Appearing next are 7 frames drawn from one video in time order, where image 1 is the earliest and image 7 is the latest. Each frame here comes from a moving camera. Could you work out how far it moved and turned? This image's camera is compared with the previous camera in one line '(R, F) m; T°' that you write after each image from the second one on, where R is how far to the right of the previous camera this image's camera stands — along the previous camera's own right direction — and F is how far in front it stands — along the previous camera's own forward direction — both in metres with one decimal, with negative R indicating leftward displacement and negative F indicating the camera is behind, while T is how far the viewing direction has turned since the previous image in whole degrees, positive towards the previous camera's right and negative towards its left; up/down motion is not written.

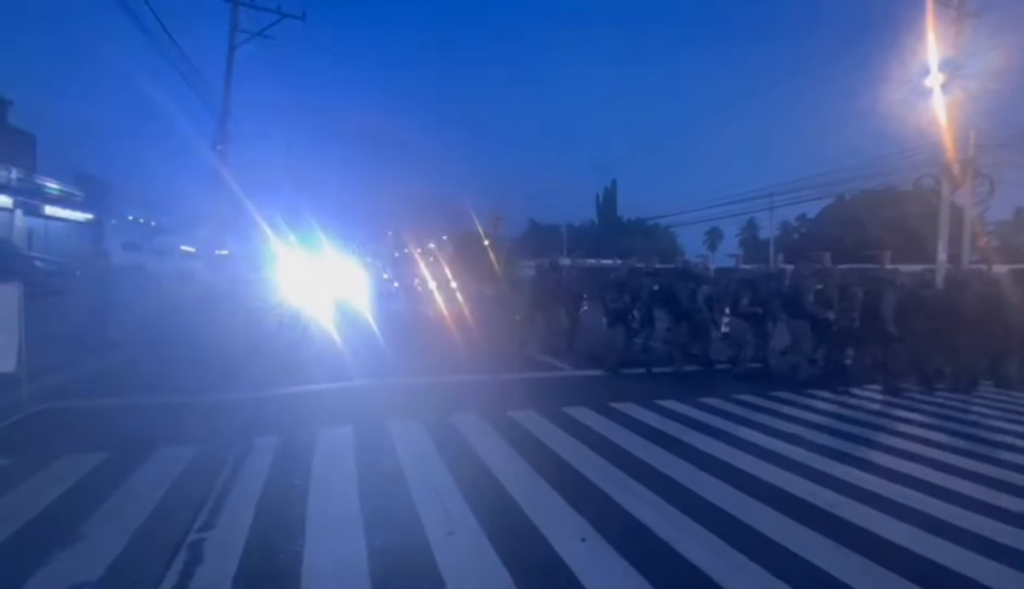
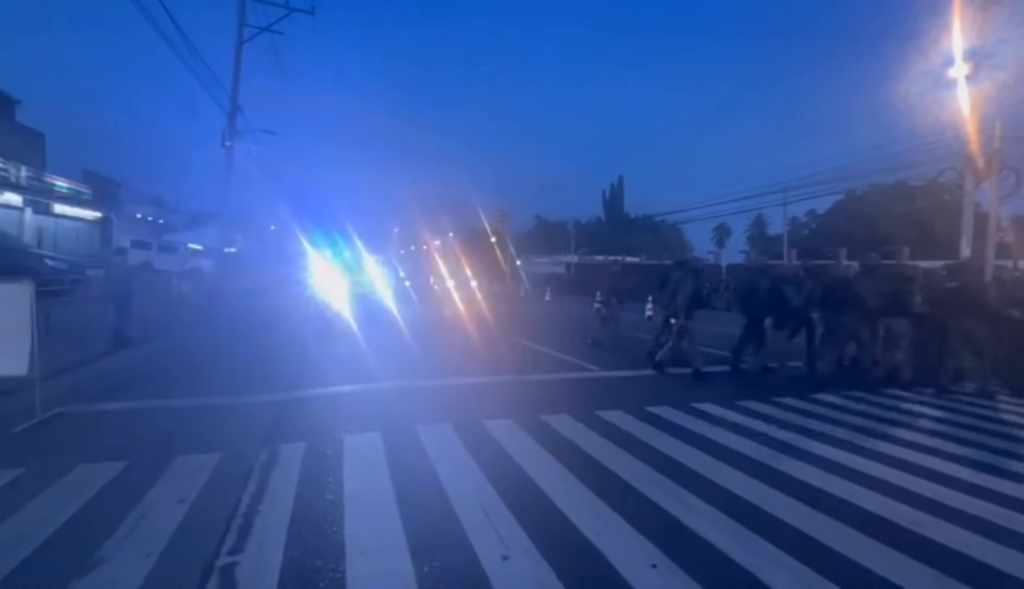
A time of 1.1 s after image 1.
(-0.2, +0.5) m; -2°
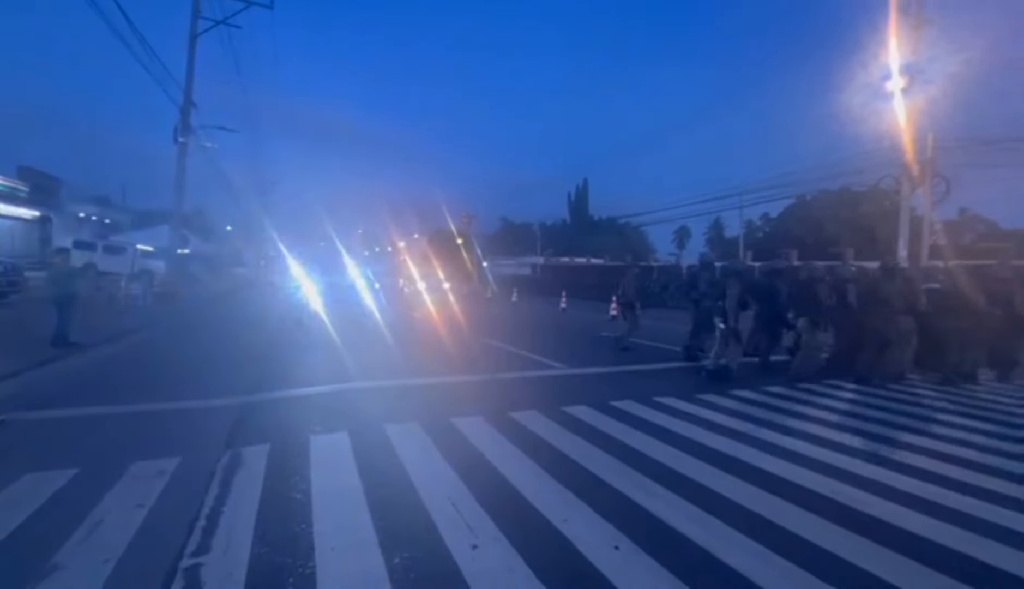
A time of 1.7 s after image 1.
(-0.1, +0.1) m; +3°
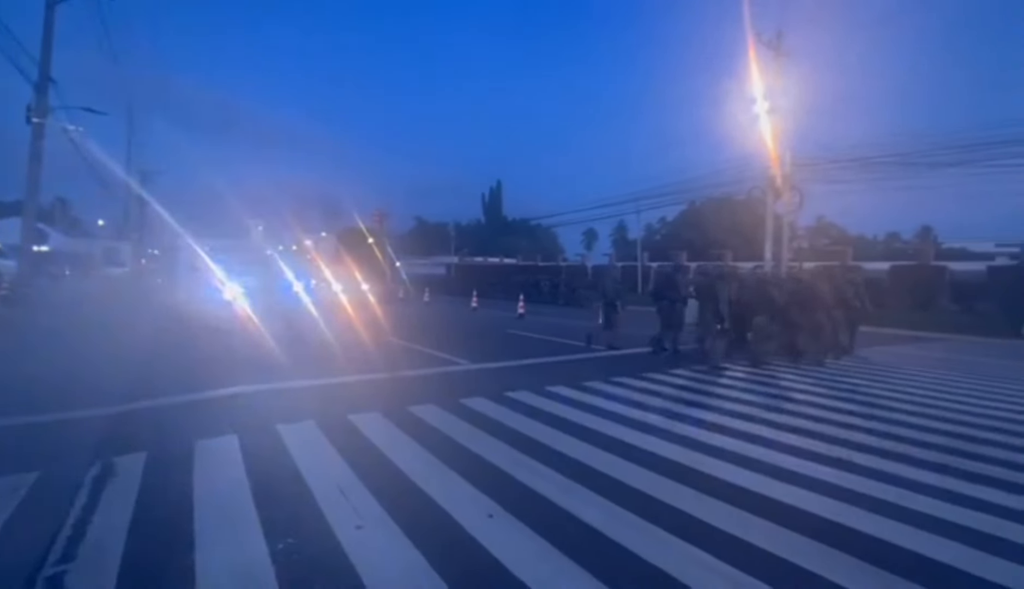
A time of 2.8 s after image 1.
(+1.4, -0.6) m; -4°
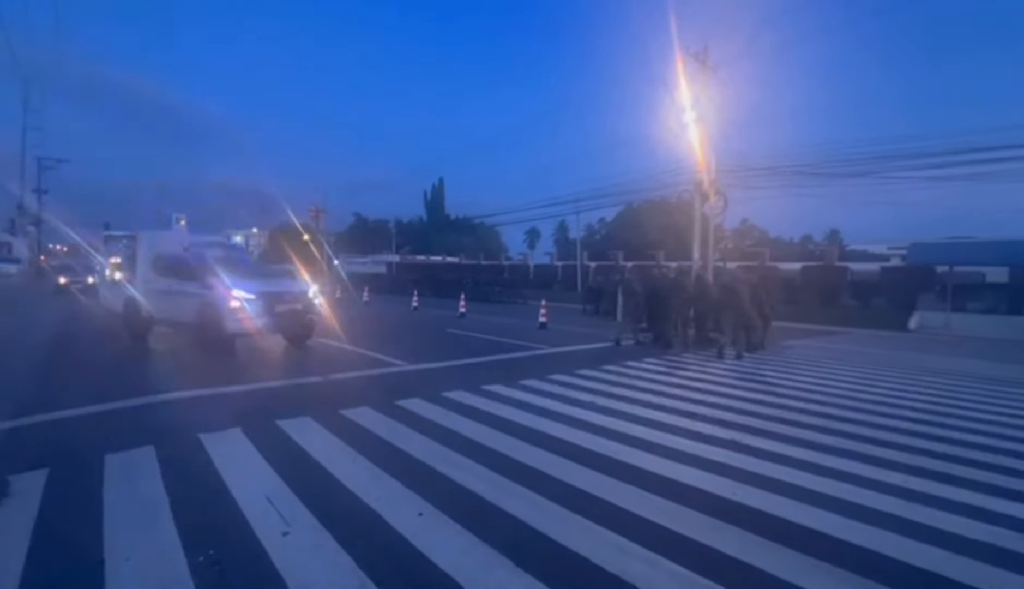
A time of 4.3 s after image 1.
(0.0, +0.3) m; +4°
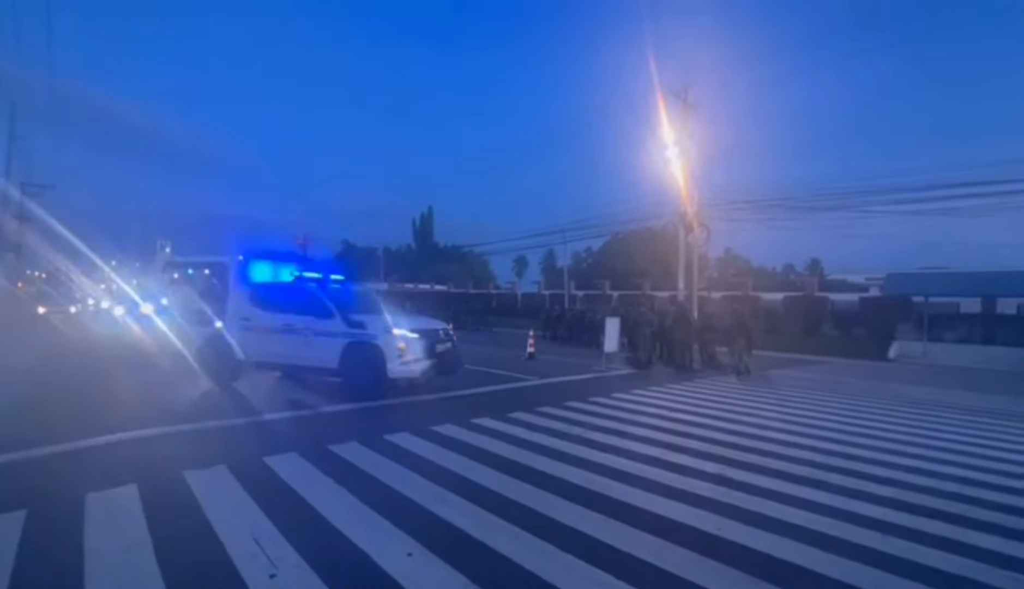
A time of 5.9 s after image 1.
(-0.1, +0.1) m; +1°
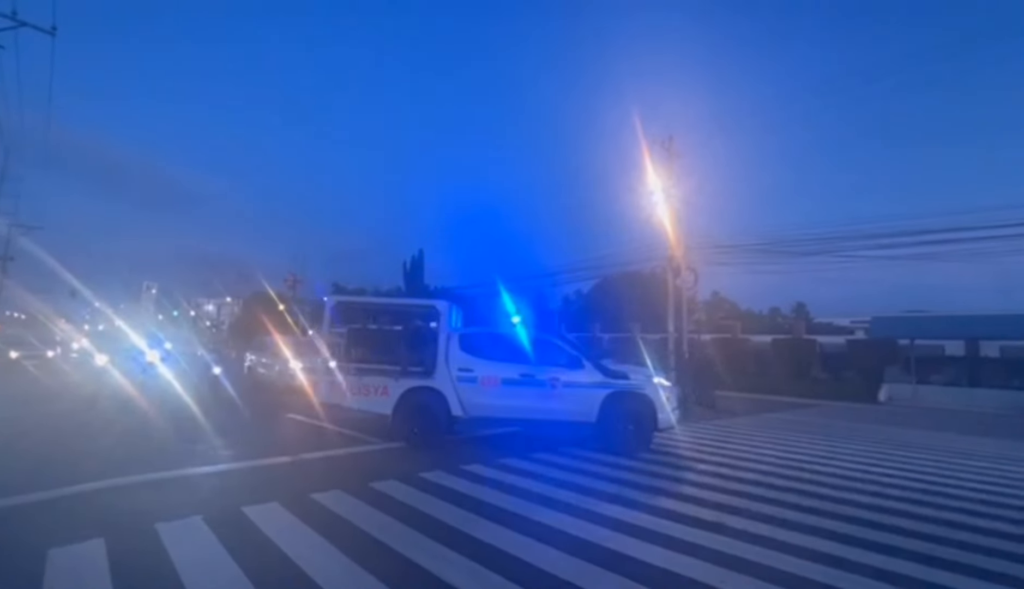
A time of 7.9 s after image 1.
(0.0, +0.2) m; +1°
